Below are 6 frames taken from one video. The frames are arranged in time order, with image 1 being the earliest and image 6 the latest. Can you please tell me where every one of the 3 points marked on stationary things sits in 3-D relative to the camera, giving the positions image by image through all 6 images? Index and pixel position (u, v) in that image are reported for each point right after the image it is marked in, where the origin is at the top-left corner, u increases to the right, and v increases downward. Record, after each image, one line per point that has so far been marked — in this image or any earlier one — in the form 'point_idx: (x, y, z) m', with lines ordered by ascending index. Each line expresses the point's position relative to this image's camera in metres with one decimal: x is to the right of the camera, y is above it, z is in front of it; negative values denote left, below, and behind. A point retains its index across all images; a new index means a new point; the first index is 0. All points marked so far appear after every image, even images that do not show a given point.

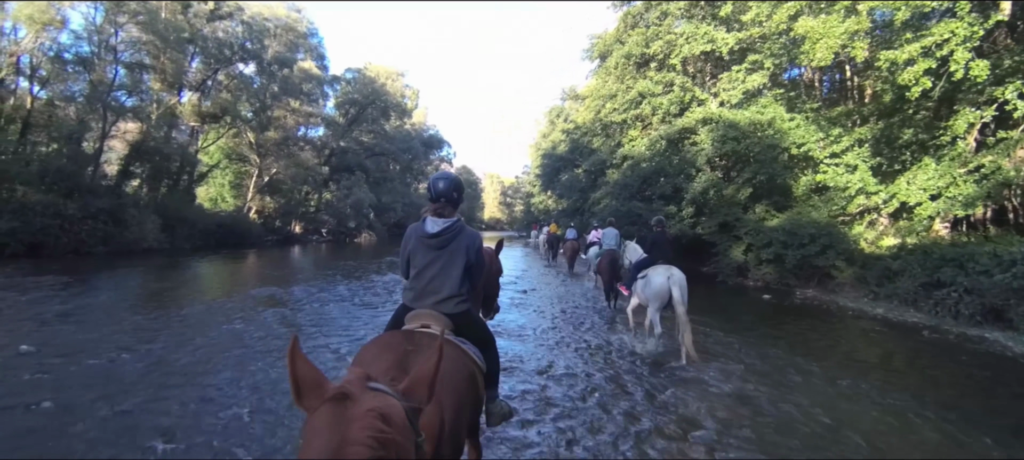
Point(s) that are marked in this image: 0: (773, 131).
0: (+8.1, +3.0, +17.1) m
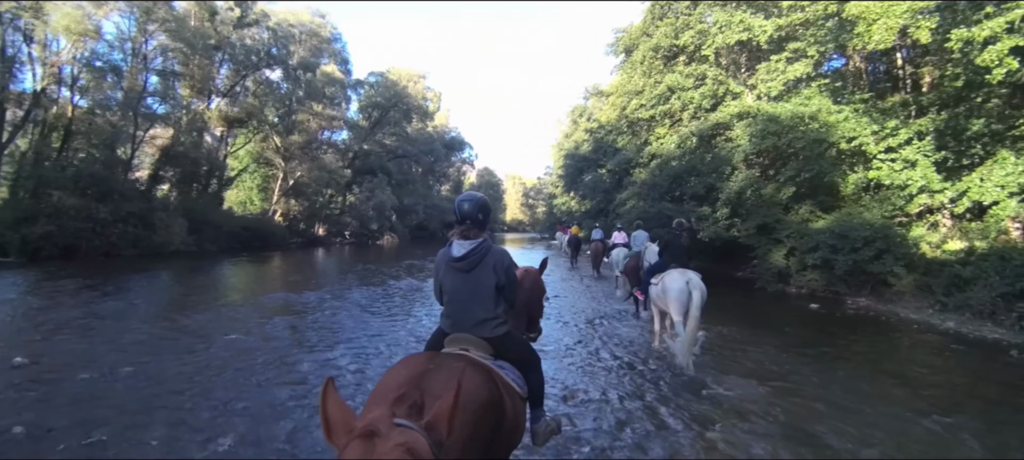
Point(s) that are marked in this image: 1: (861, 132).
0: (+8.7, +3.0, +15.6) m
1: (+9.3, +2.6, +14.8) m
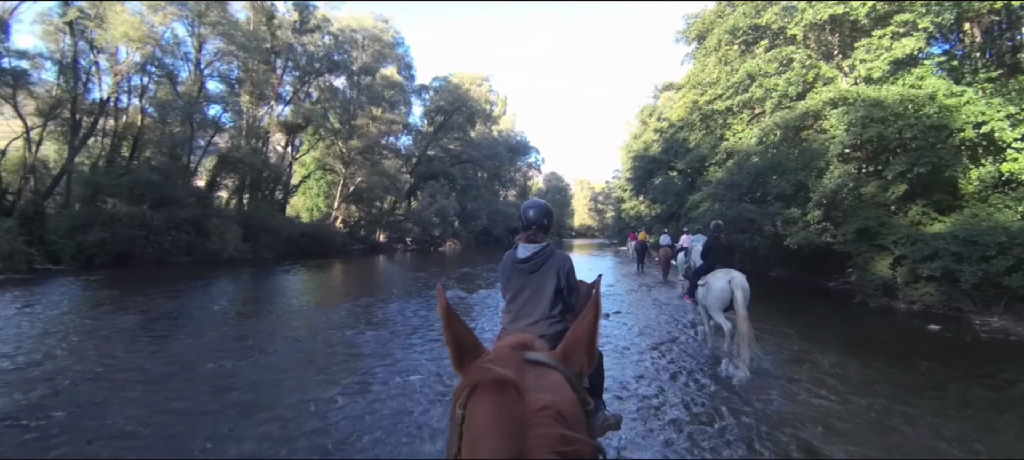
0: (+10.0, +2.9, +13.1) m
1: (+10.6, +2.5, +12.2) m
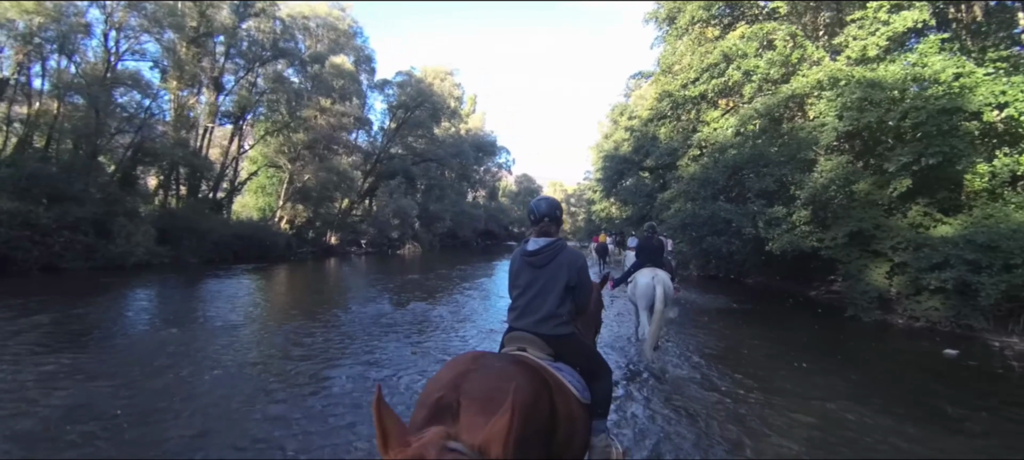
0: (+8.6, +2.8, +11.1) m
1: (+9.3, +2.5, +10.2) m
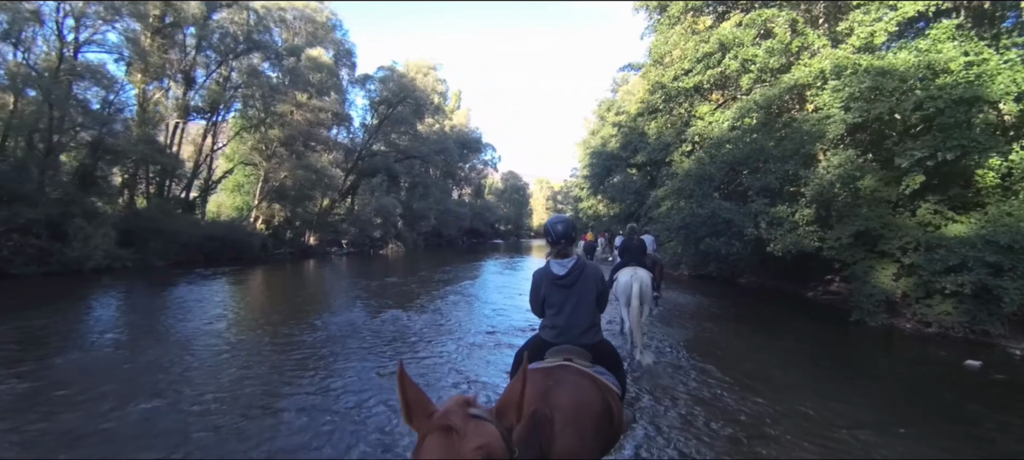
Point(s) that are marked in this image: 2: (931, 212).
0: (+8.3, +2.8, +10.3) m
1: (+8.9, +2.5, +9.4) m
2: (+8.7, +0.4, +11.3) m
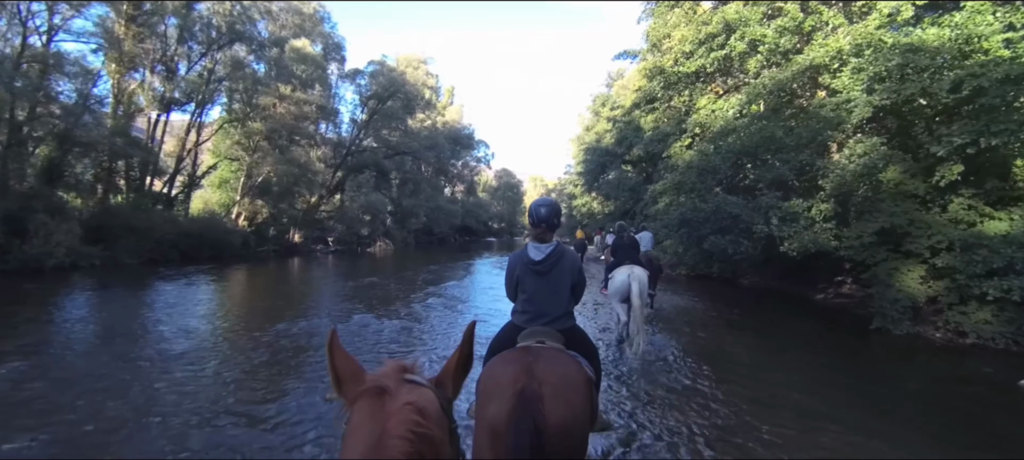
0: (+8.0, +2.8, +9.0) m
1: (+8.6, +2.5, +8.1) m
2: (+8.4, +0.4, +10.1) m
